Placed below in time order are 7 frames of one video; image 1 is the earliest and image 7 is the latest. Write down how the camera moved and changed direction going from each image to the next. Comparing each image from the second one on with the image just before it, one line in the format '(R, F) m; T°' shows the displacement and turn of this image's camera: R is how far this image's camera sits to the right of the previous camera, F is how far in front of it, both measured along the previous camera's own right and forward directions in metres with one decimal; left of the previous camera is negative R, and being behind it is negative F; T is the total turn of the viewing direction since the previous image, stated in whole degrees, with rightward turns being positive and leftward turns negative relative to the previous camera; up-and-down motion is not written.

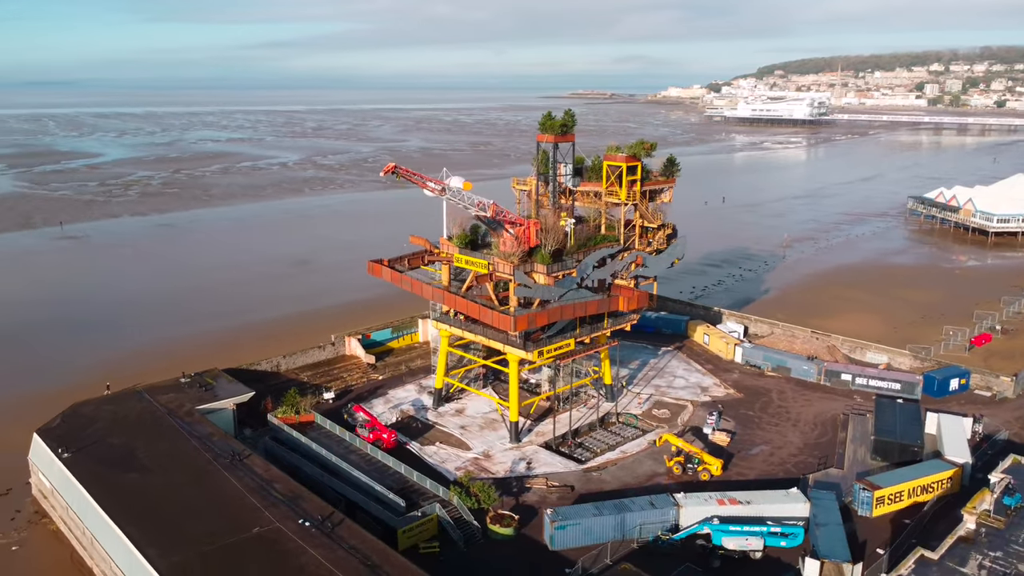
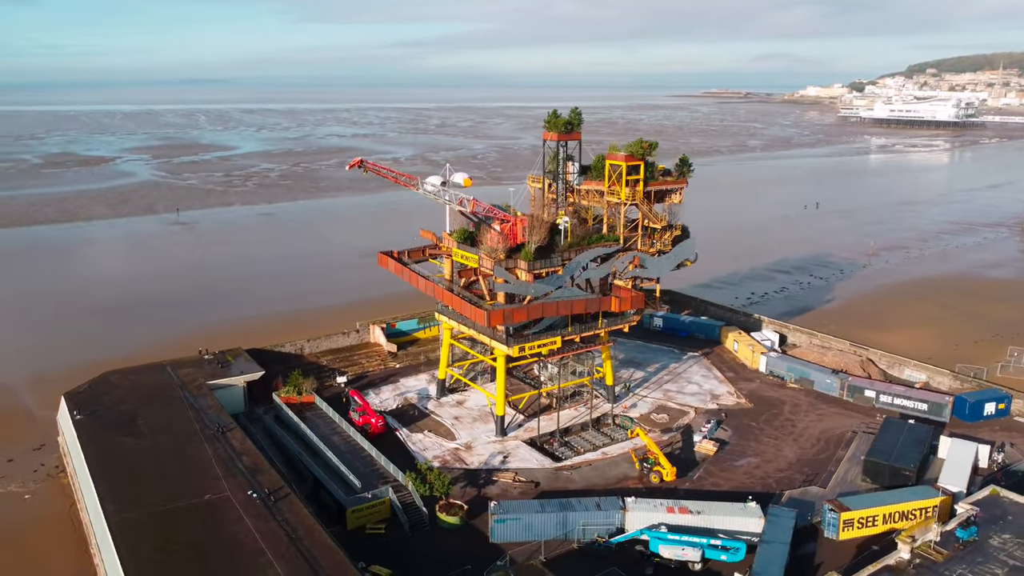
(+4.8, +0.1) m; -9°
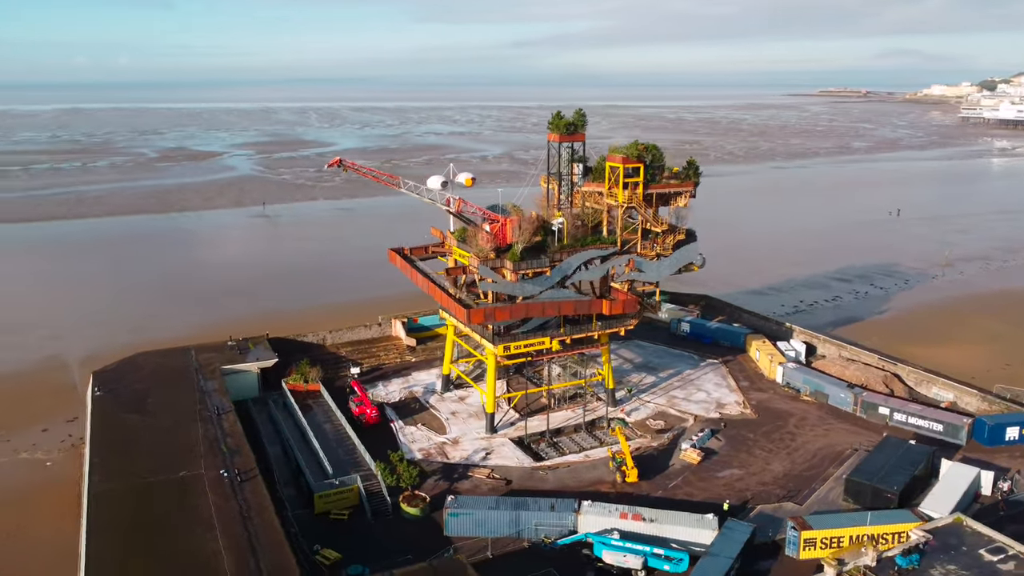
(+4.0, 0.0) m; -7°
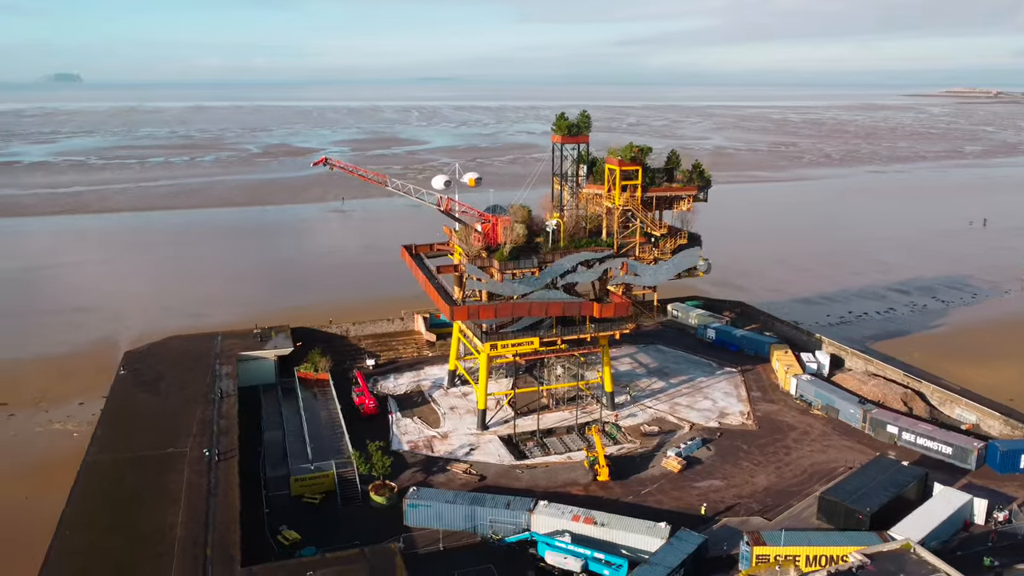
(+3.9, 0.0) m; -7°
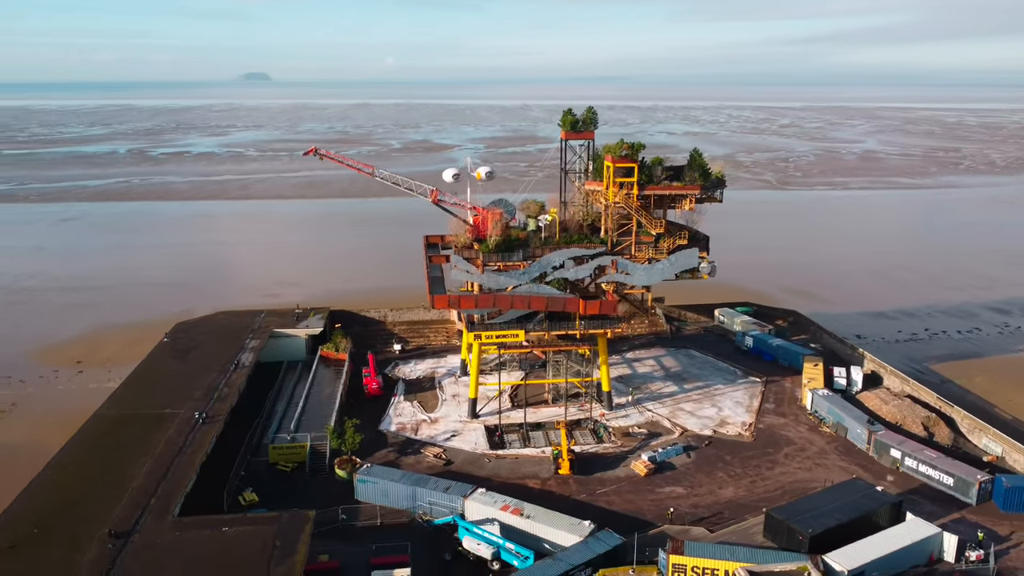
(+5.8, +0.2) m; -11°
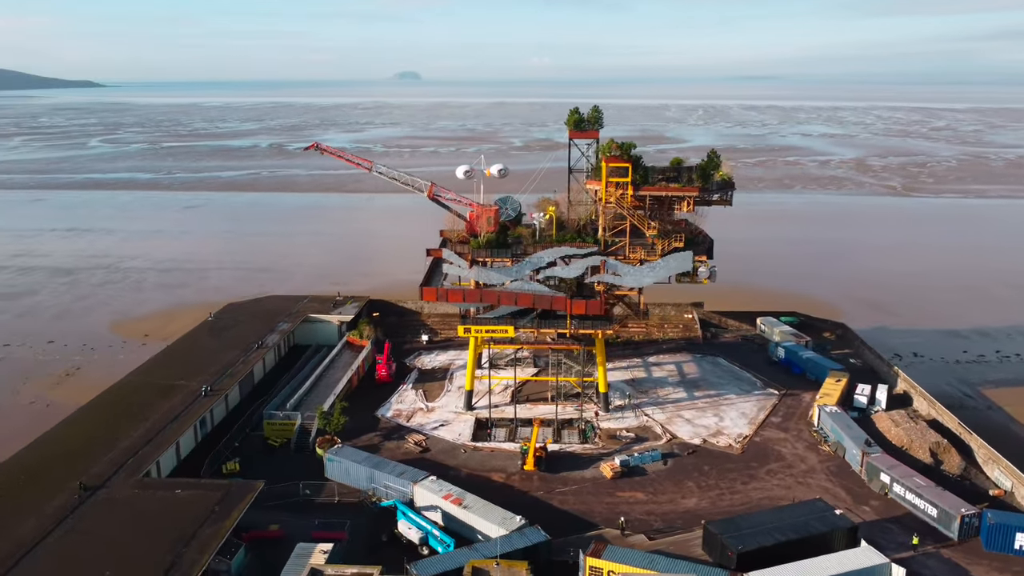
(+5.2, +0.1) m; -10°
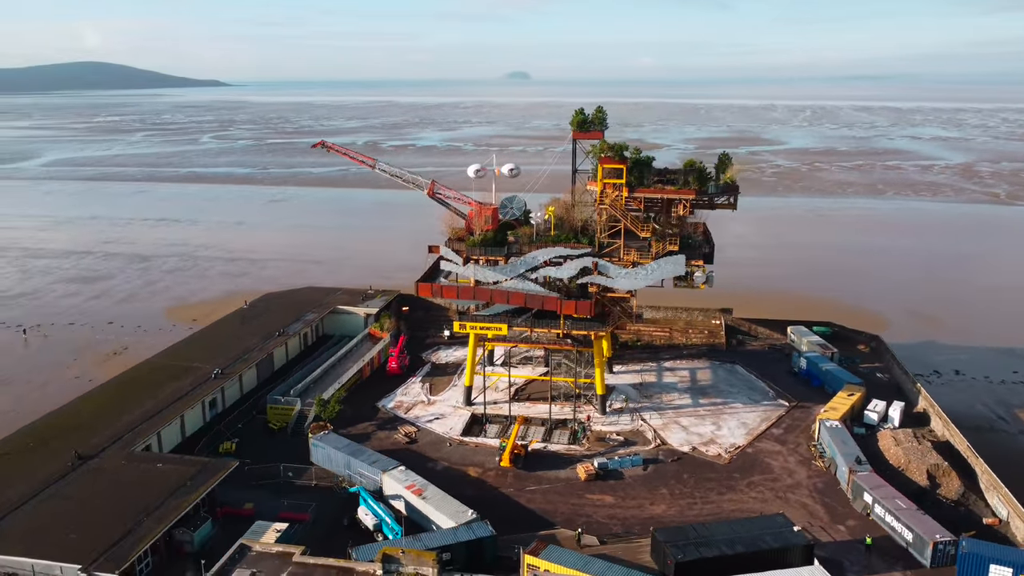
(+3.8, 0.0) m; -7°
